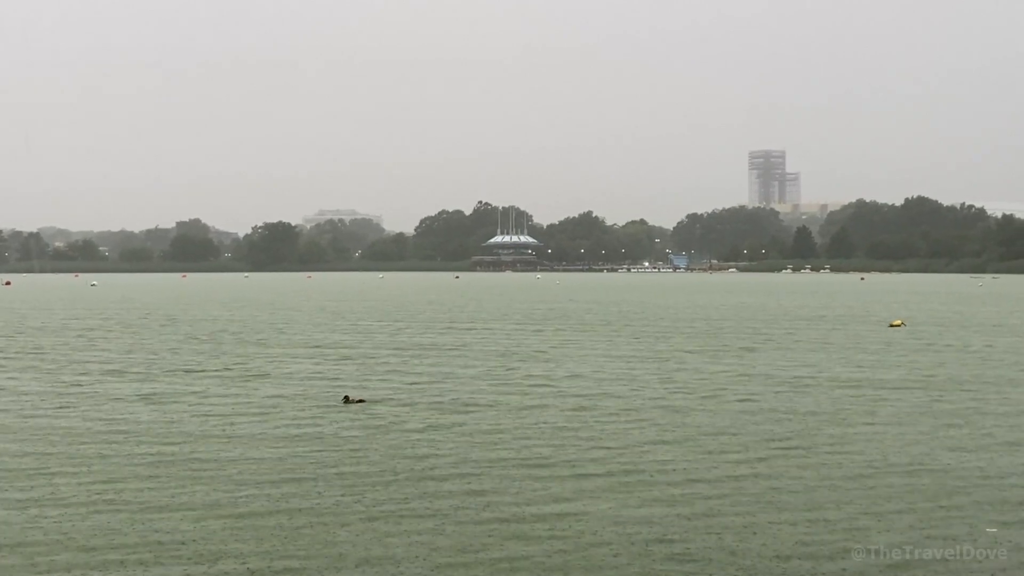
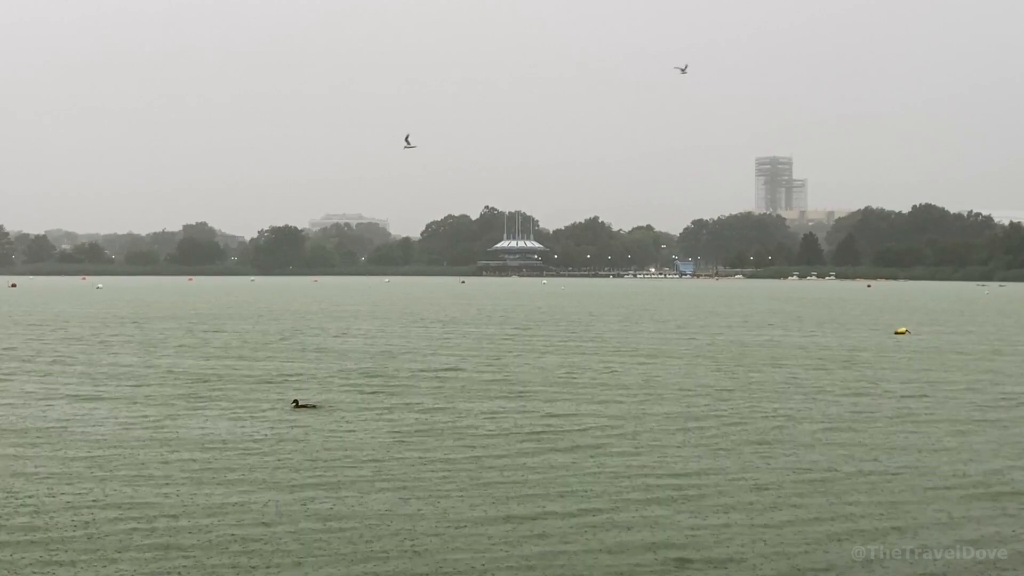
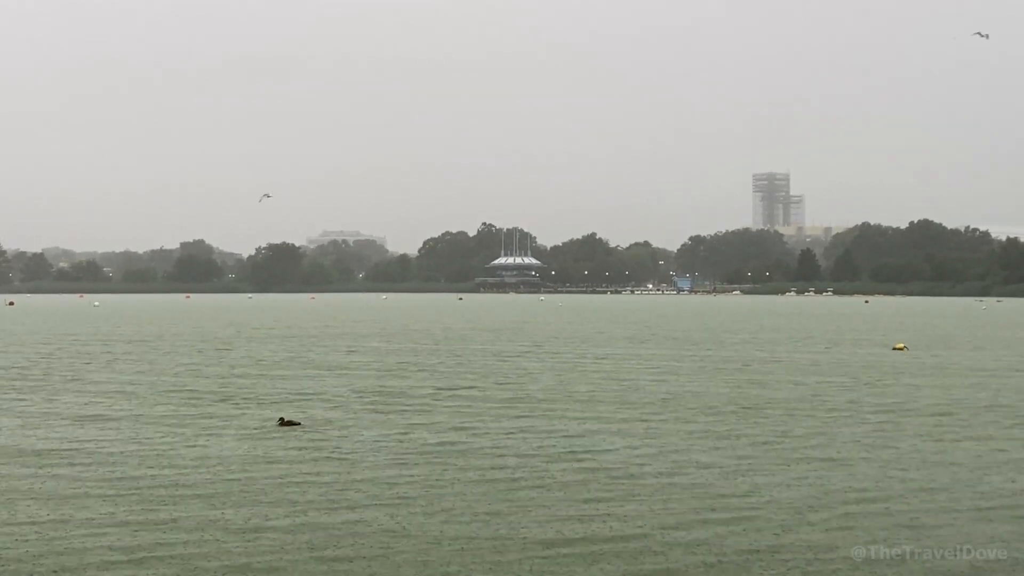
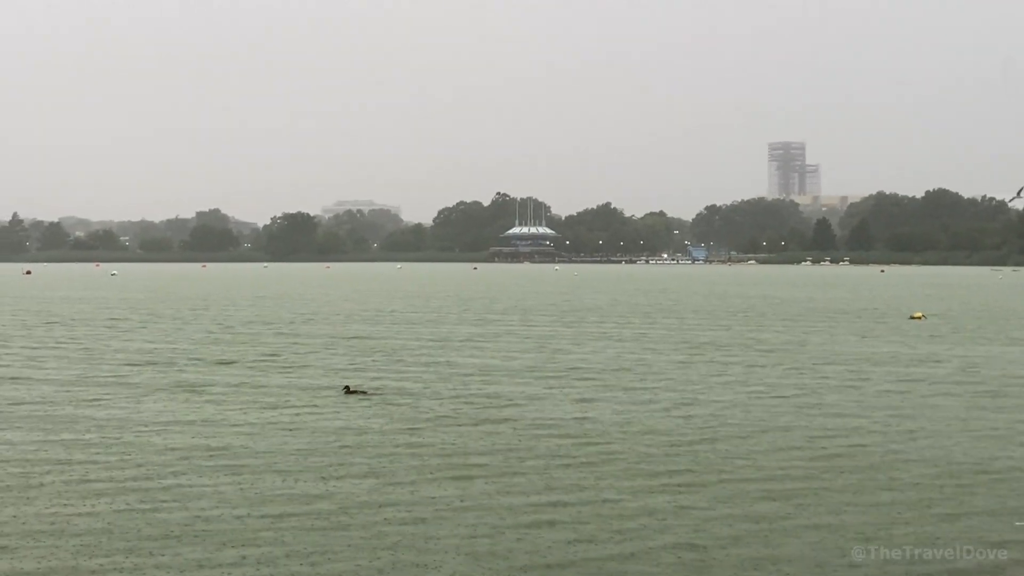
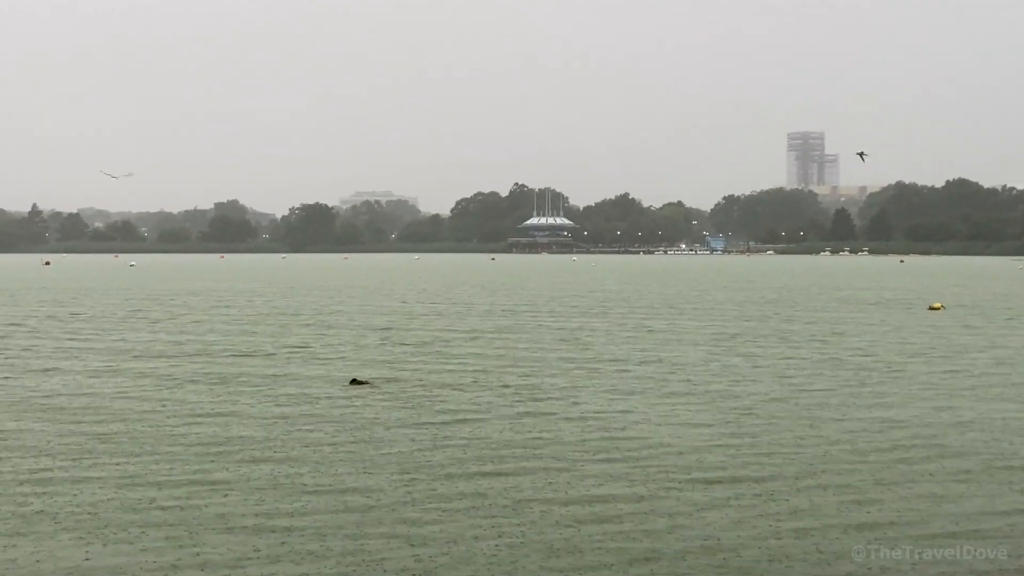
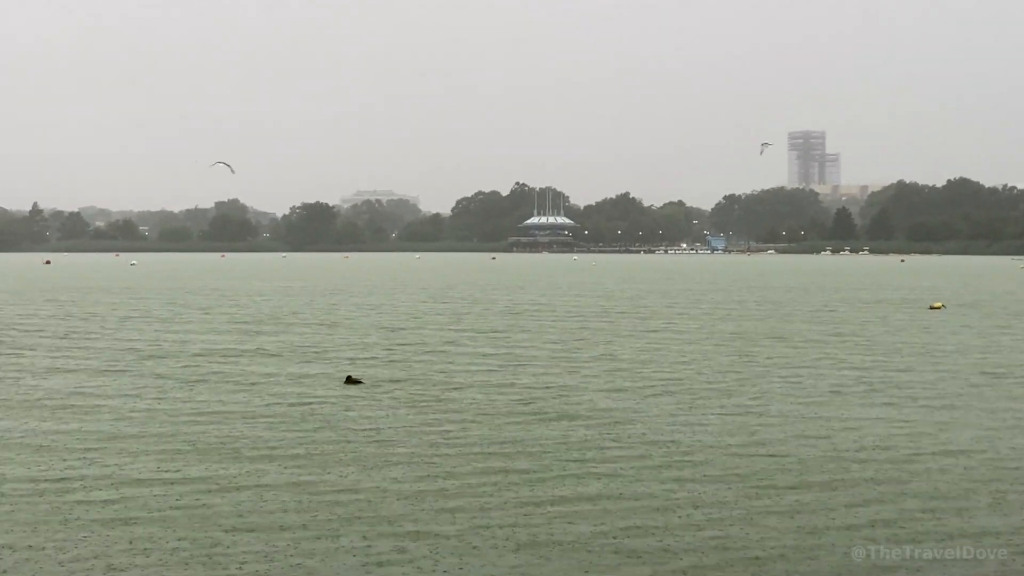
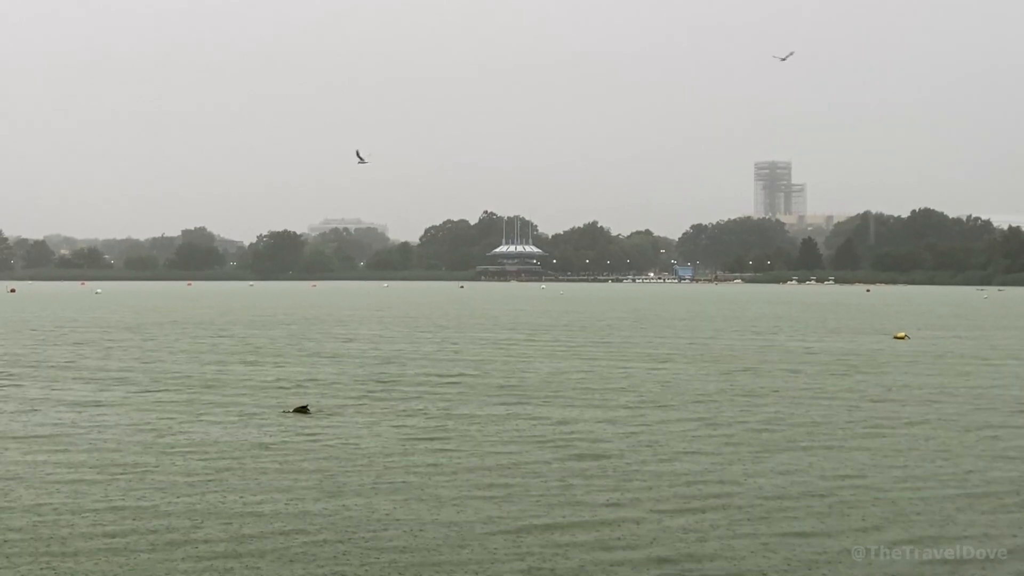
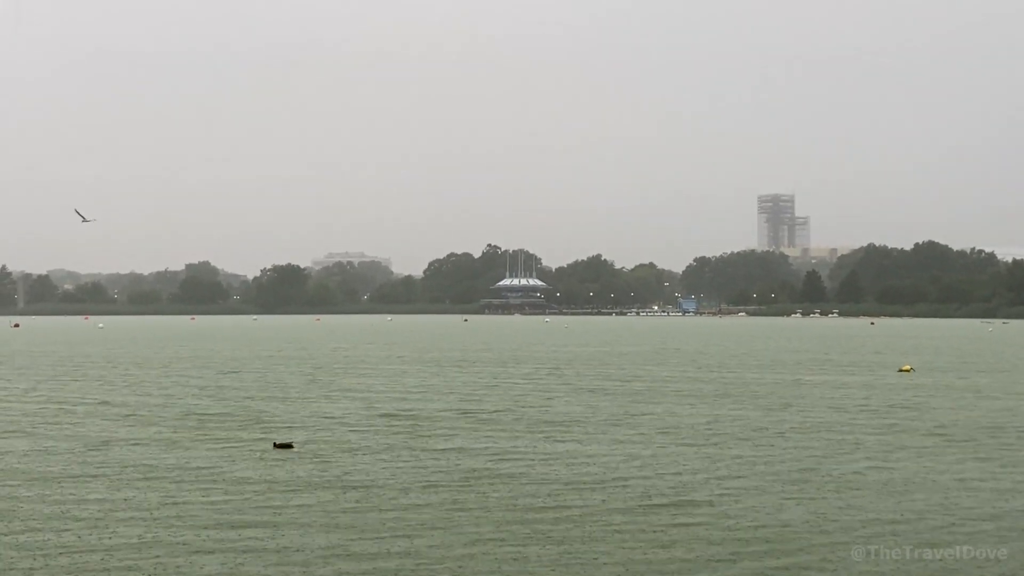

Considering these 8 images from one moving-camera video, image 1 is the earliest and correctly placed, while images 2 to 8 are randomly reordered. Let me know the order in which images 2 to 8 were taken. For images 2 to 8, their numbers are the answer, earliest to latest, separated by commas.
4, 5, 6, 2, 7, 3, 8
